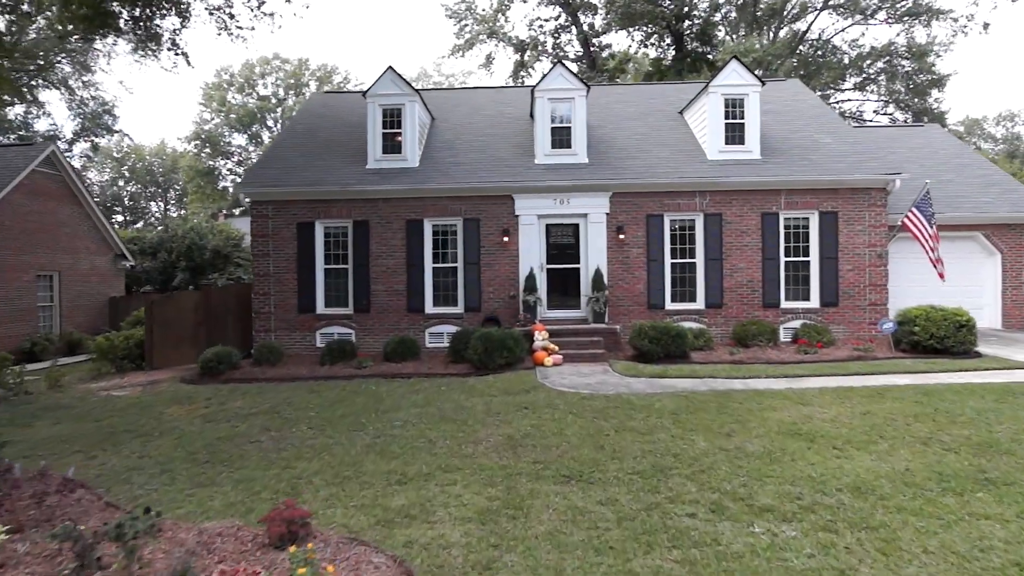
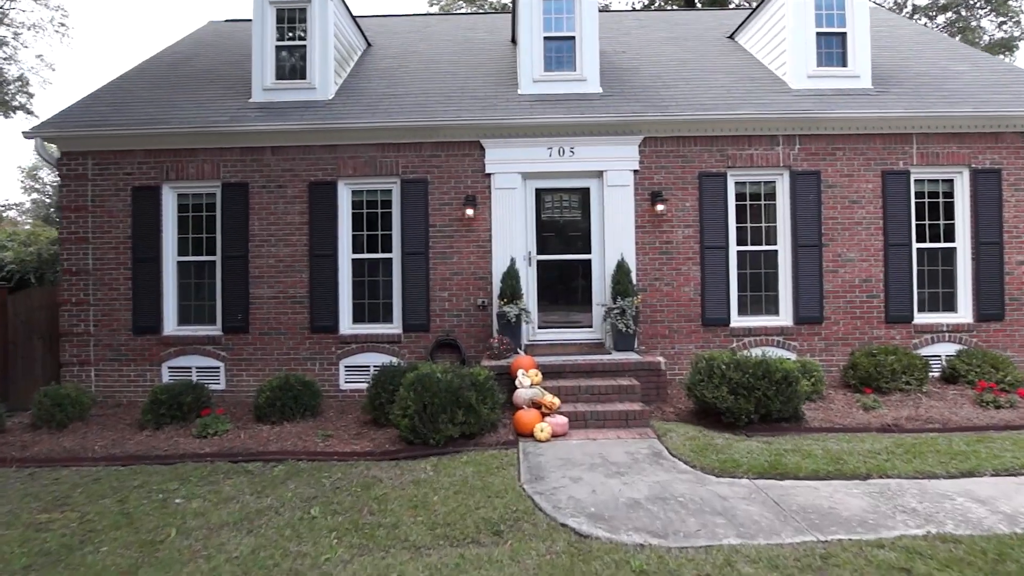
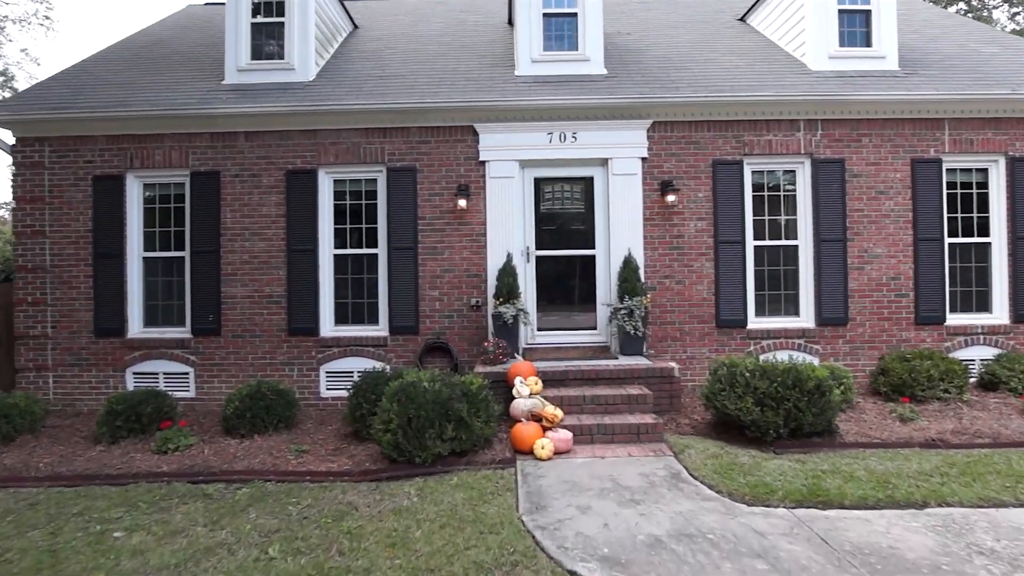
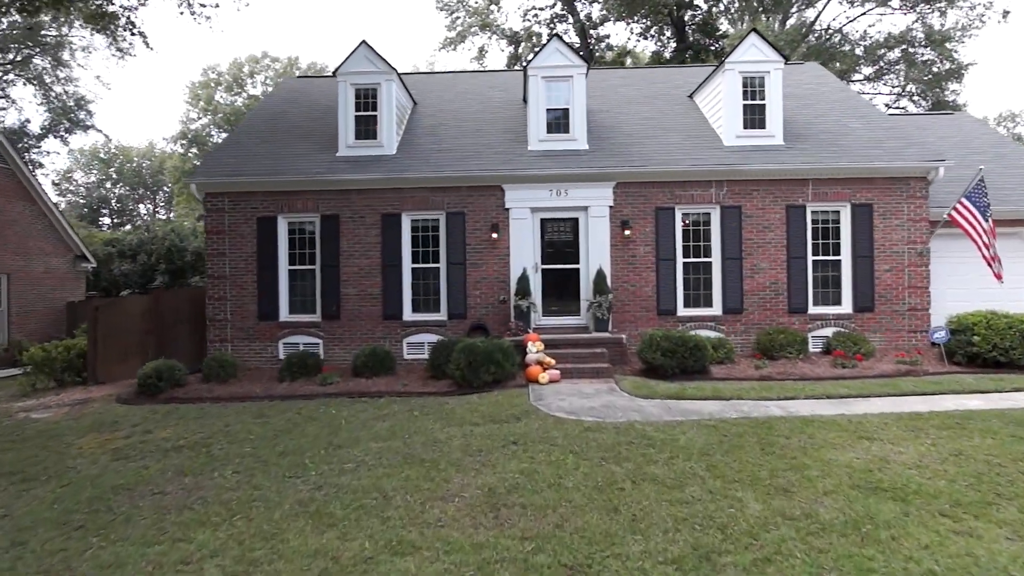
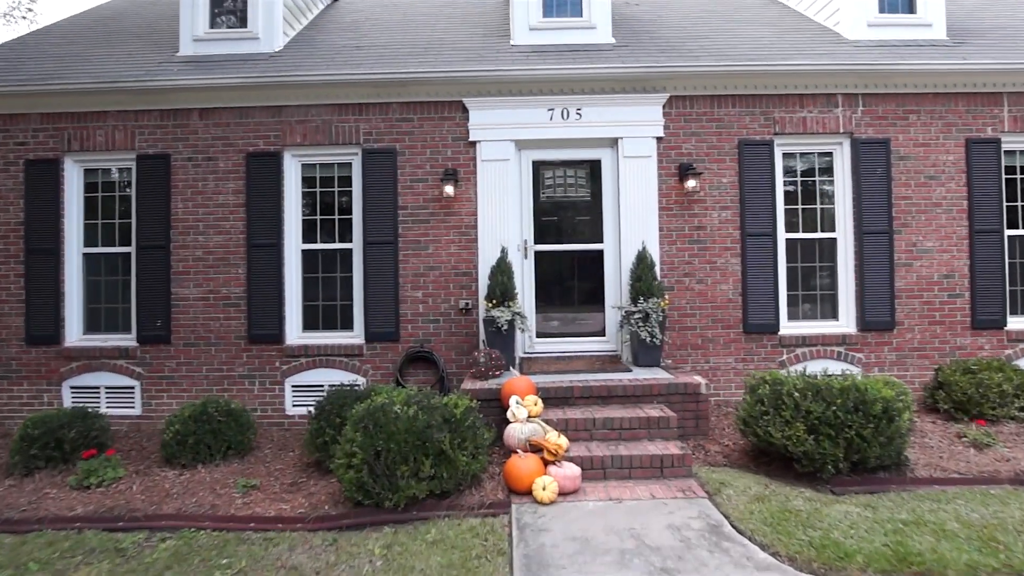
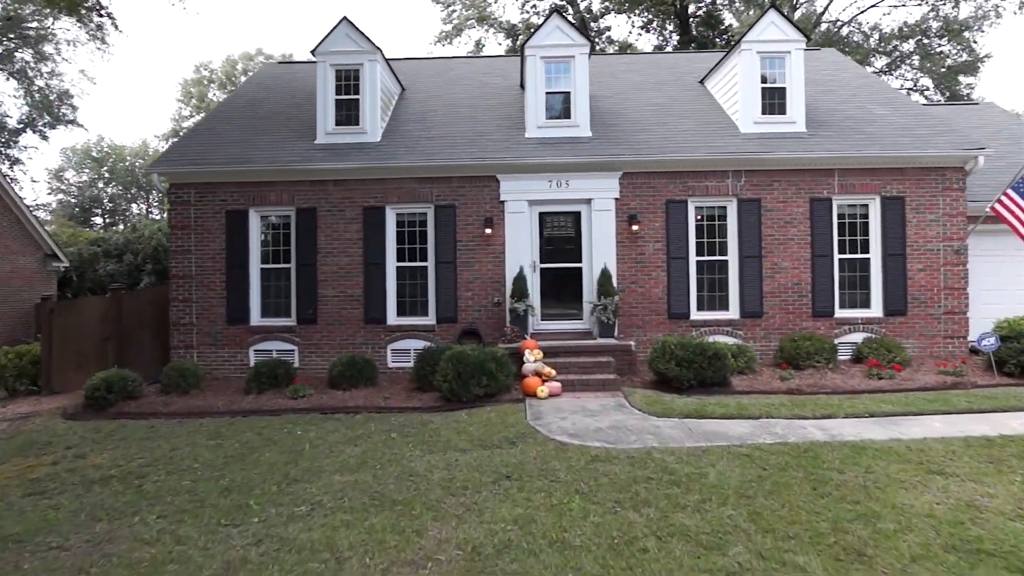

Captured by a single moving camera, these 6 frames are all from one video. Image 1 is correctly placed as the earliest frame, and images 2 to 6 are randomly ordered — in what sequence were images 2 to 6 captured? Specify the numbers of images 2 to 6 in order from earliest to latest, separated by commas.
4, 6, 2, 3, 5
